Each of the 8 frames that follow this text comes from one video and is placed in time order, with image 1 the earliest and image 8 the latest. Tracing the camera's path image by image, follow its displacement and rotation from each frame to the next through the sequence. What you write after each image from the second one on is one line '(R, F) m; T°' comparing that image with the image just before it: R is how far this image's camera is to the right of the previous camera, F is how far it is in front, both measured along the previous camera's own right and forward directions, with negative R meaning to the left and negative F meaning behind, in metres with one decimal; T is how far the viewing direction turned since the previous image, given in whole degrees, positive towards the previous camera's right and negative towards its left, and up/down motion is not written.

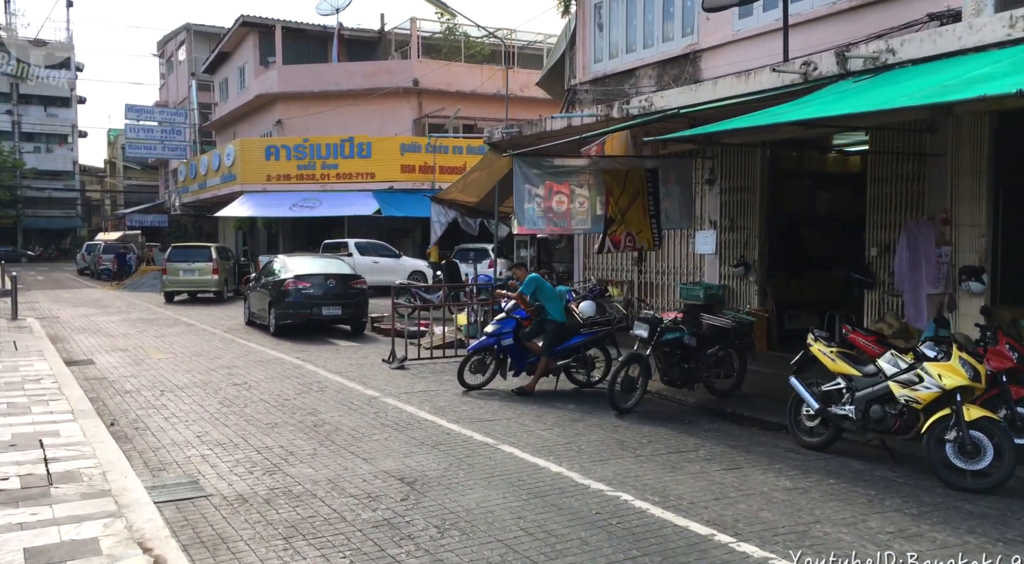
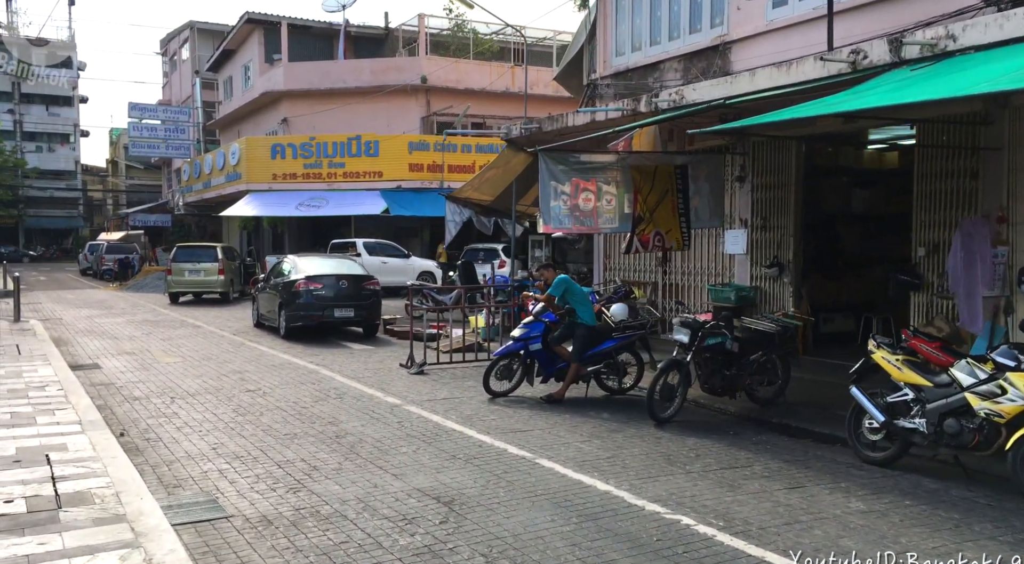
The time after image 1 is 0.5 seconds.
(-0.3, +0.5) m; 0°
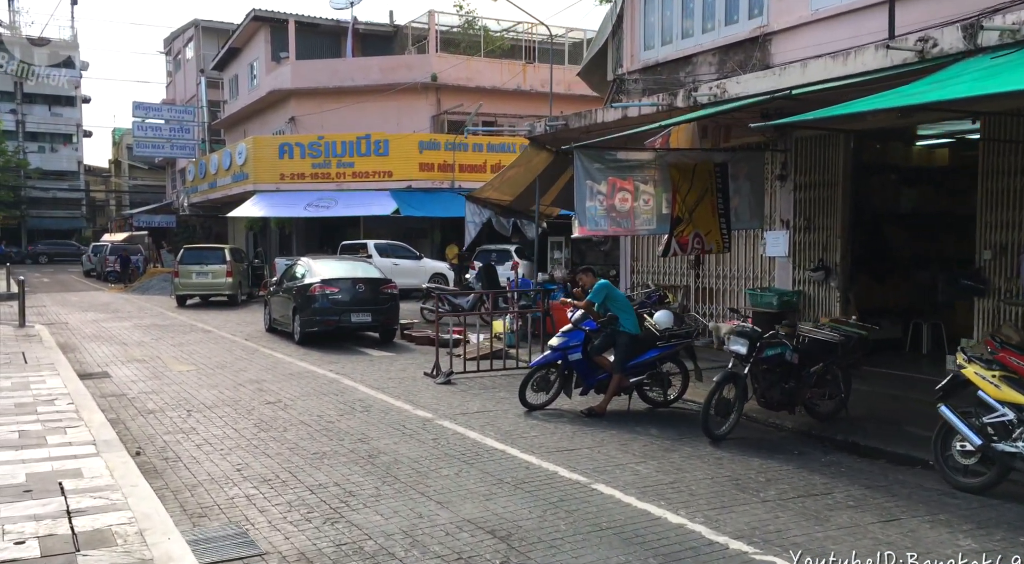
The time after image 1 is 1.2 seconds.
(-0.4, +0.6) m; 0°
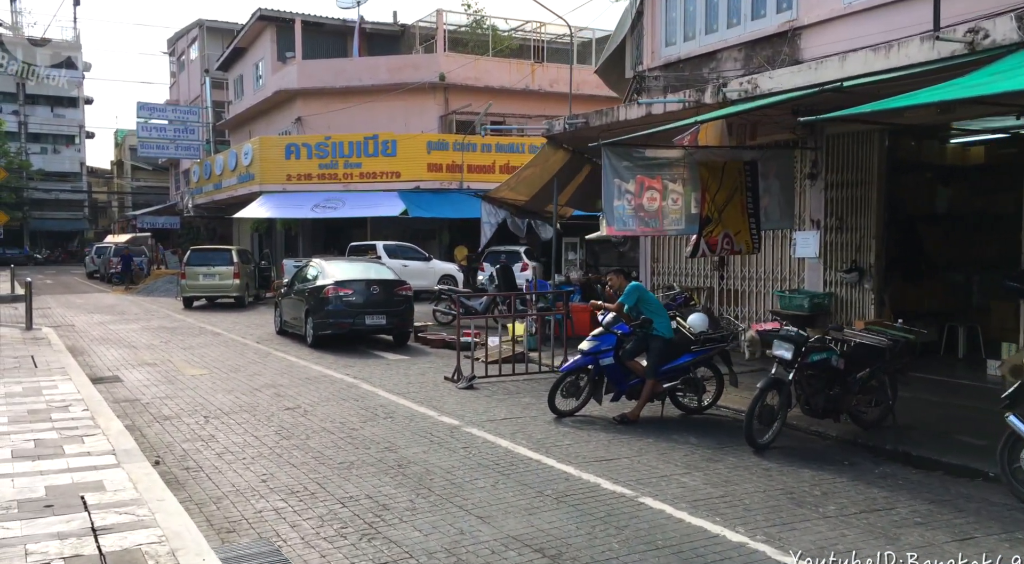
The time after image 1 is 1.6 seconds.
(-0.3, +0.3) m; 0°
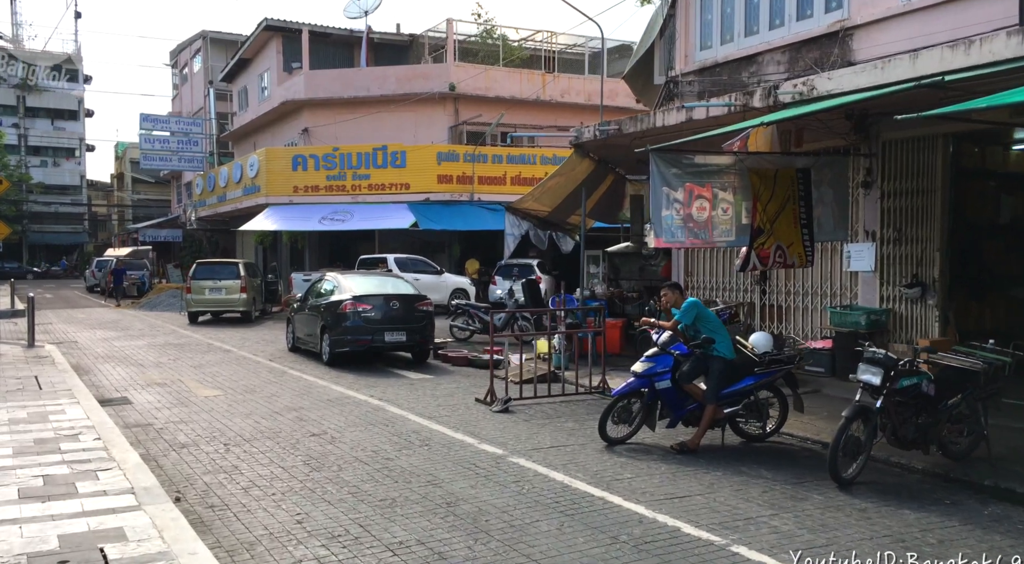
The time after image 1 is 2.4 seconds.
(-0.4, +0.7) m; 0°
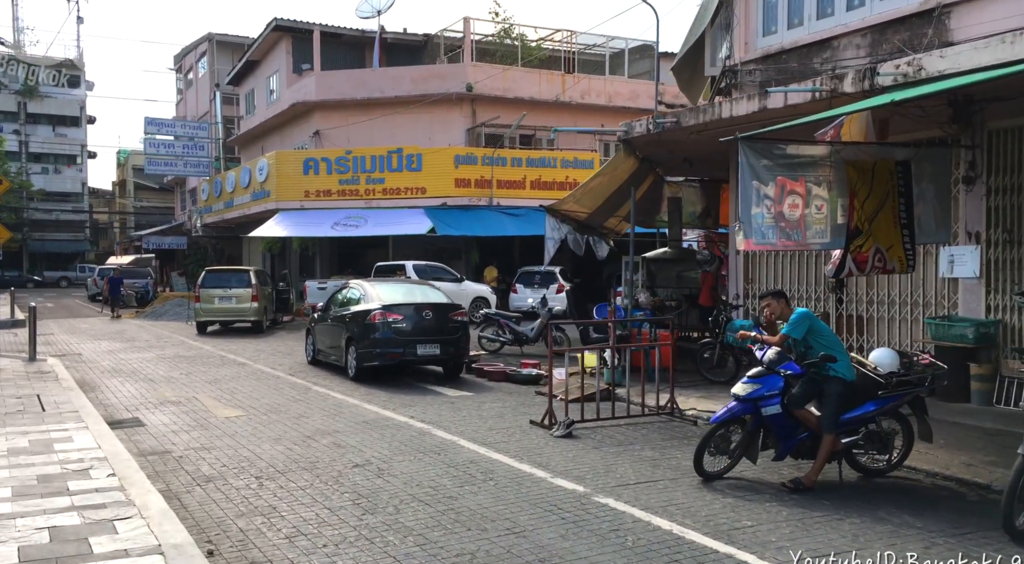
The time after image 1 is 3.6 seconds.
(-0.6, +1.2) m; 0°
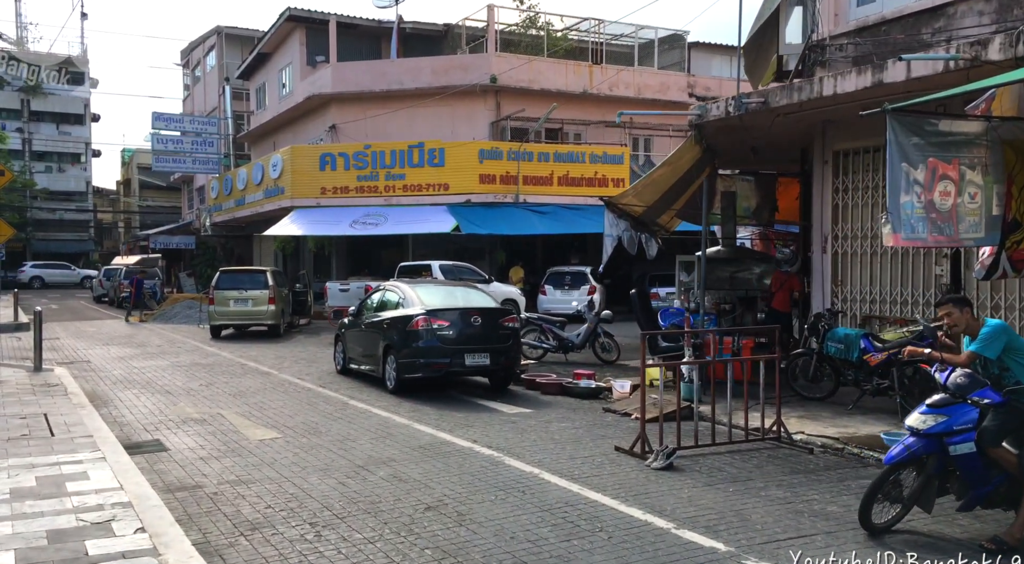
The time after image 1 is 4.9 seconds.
(-0.7, +1.4) m; 0°
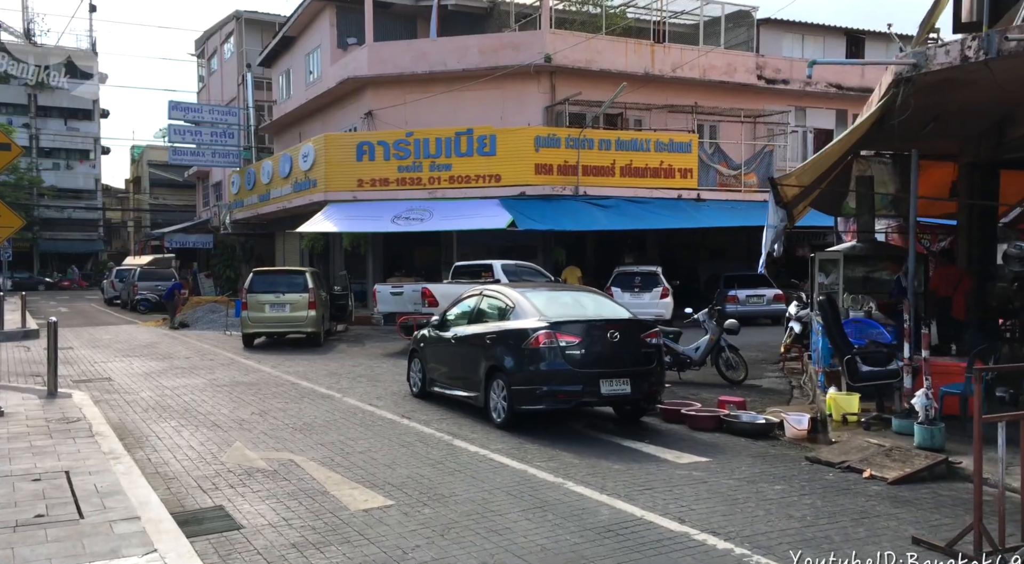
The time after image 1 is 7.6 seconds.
(-1.5, +2.7) m; 0°
